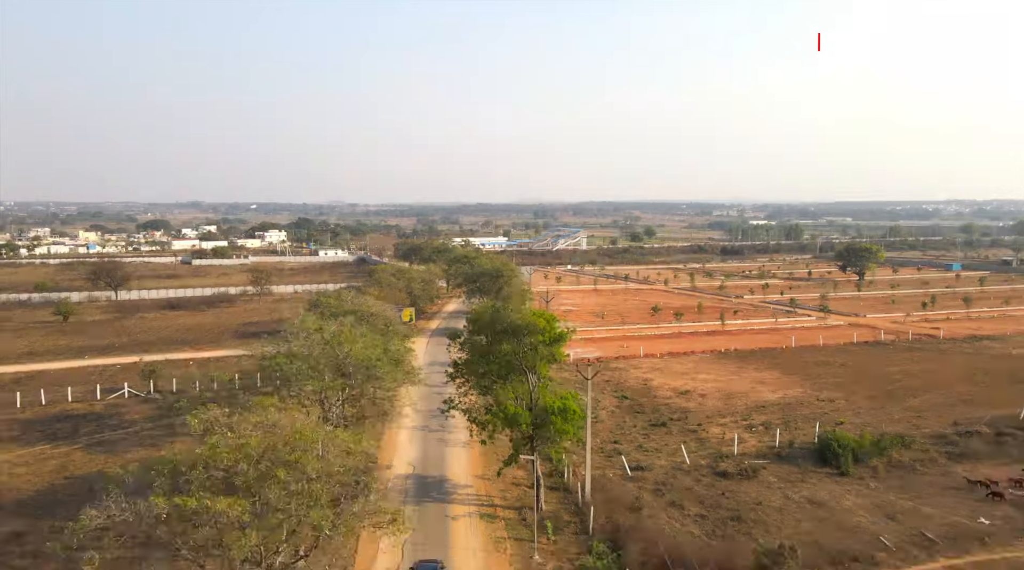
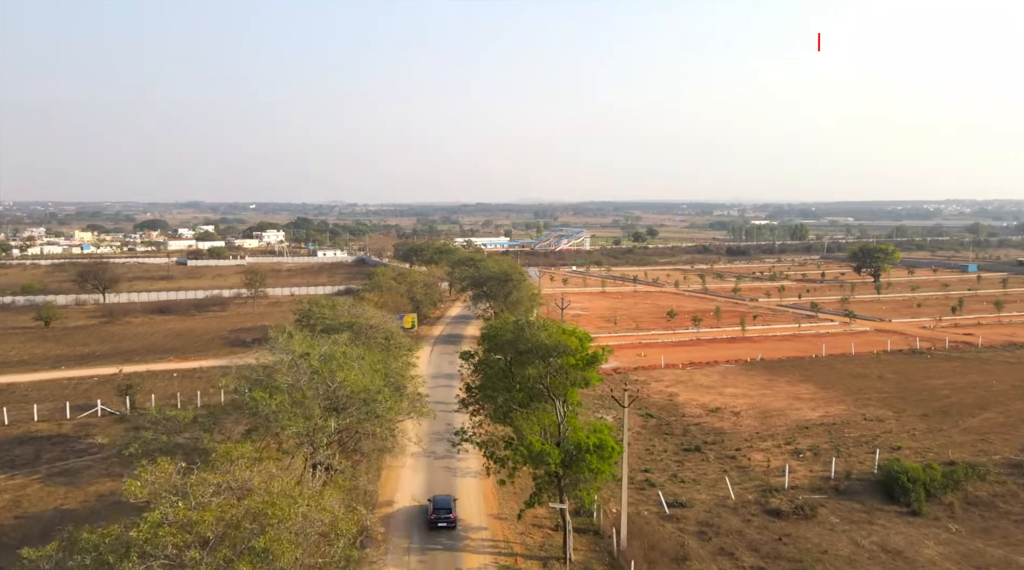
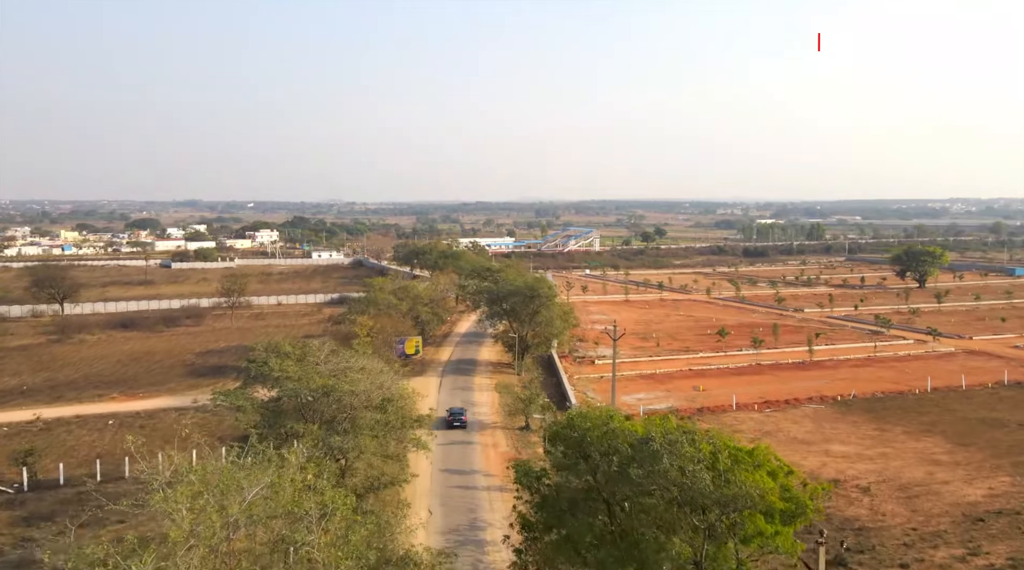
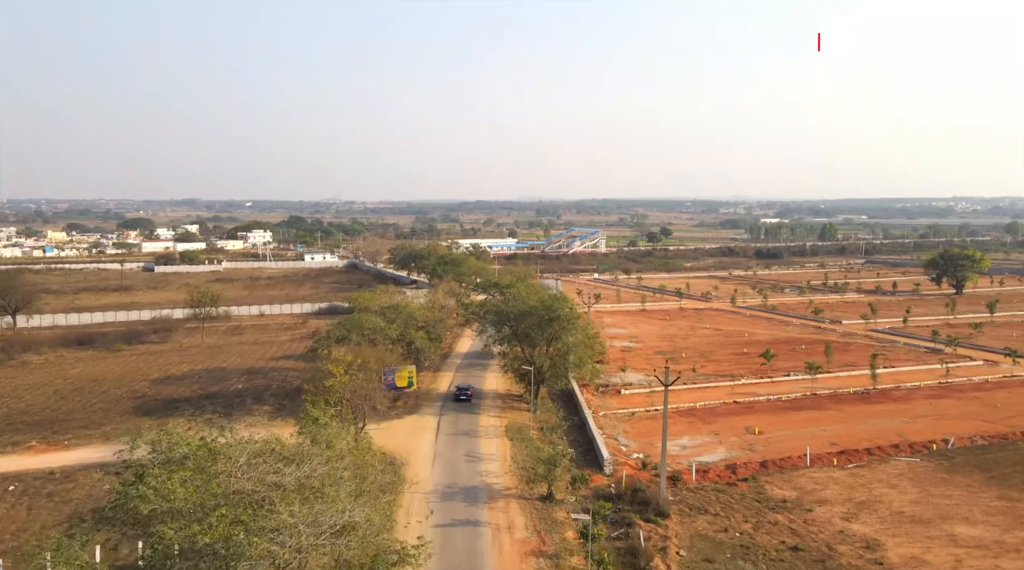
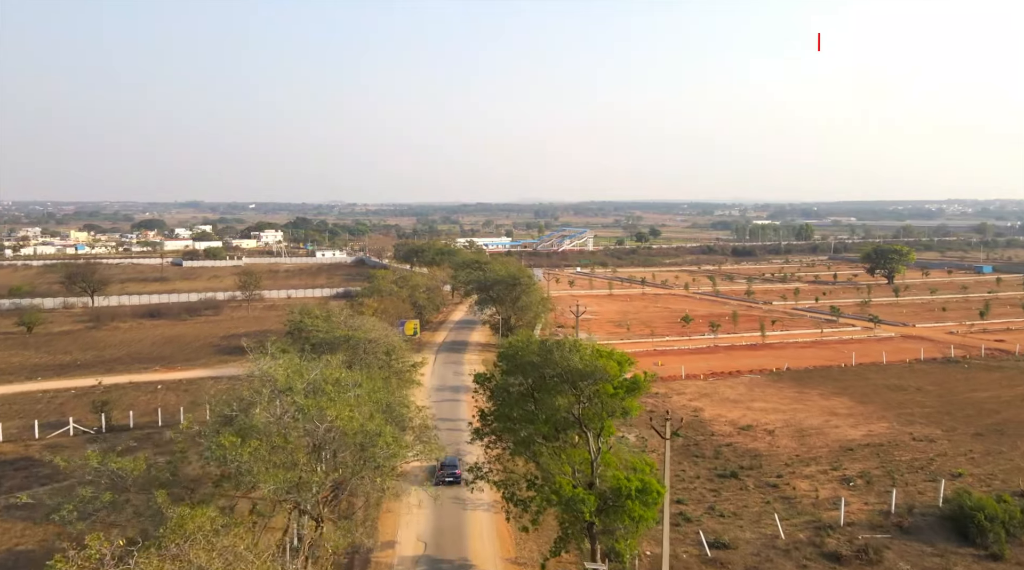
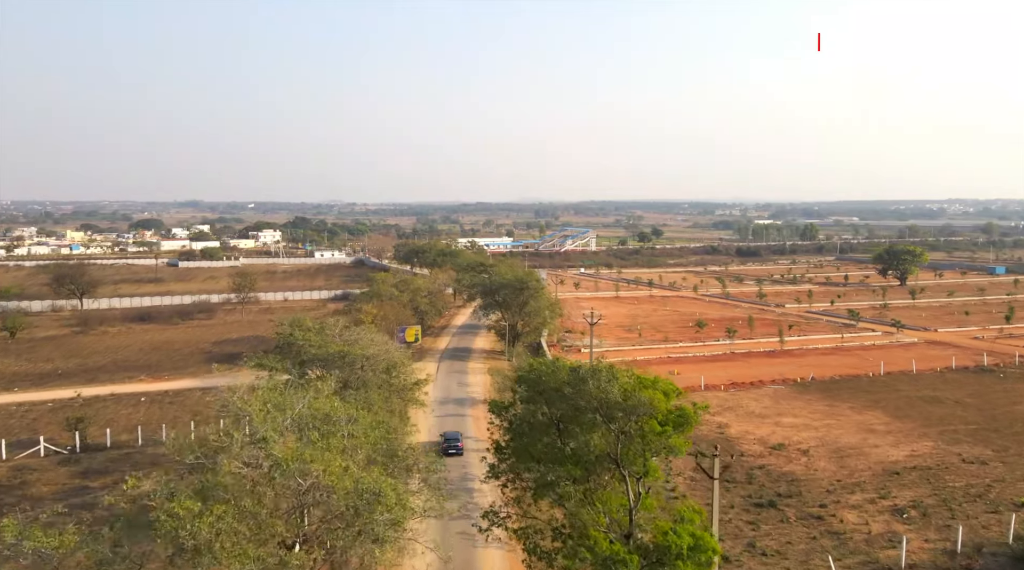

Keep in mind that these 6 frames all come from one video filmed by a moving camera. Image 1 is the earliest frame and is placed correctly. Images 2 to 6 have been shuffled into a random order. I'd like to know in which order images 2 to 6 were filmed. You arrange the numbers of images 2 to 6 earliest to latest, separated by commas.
2, 5, 6, 3, 4
